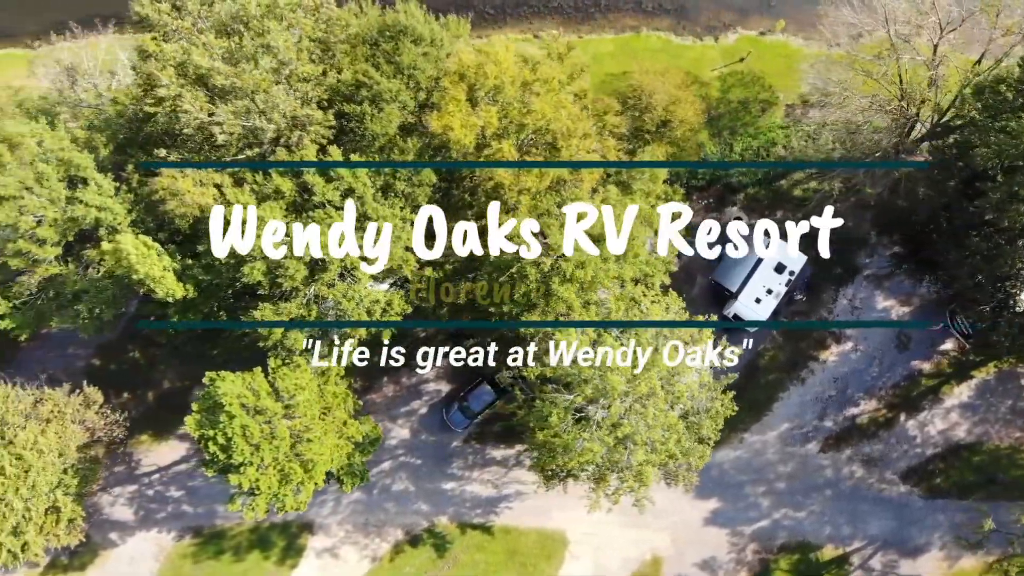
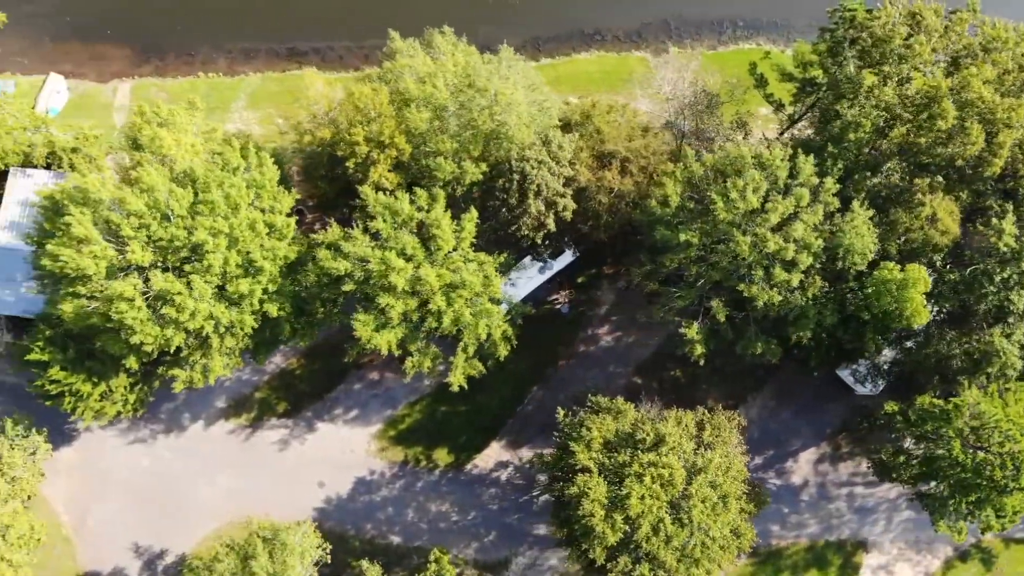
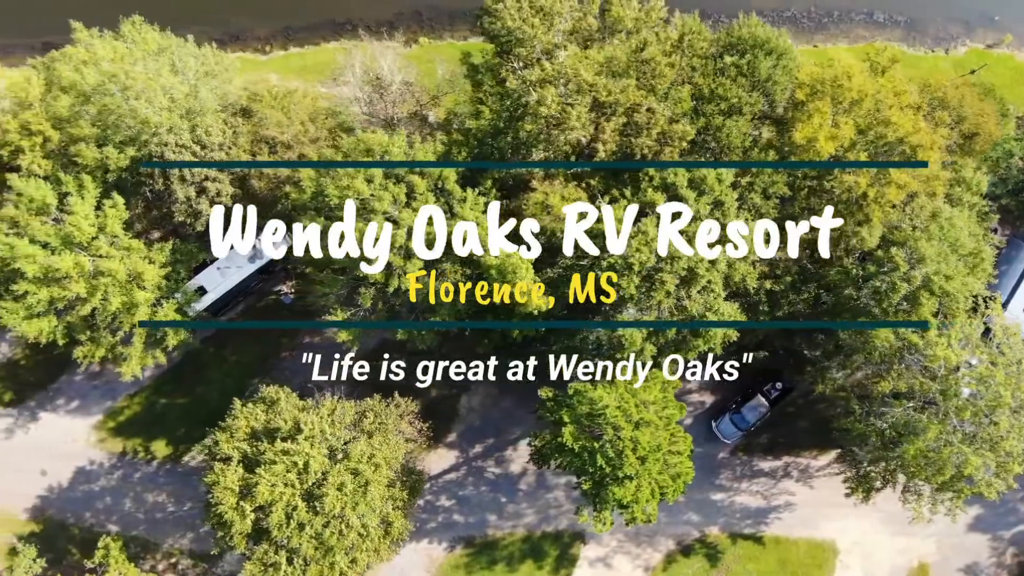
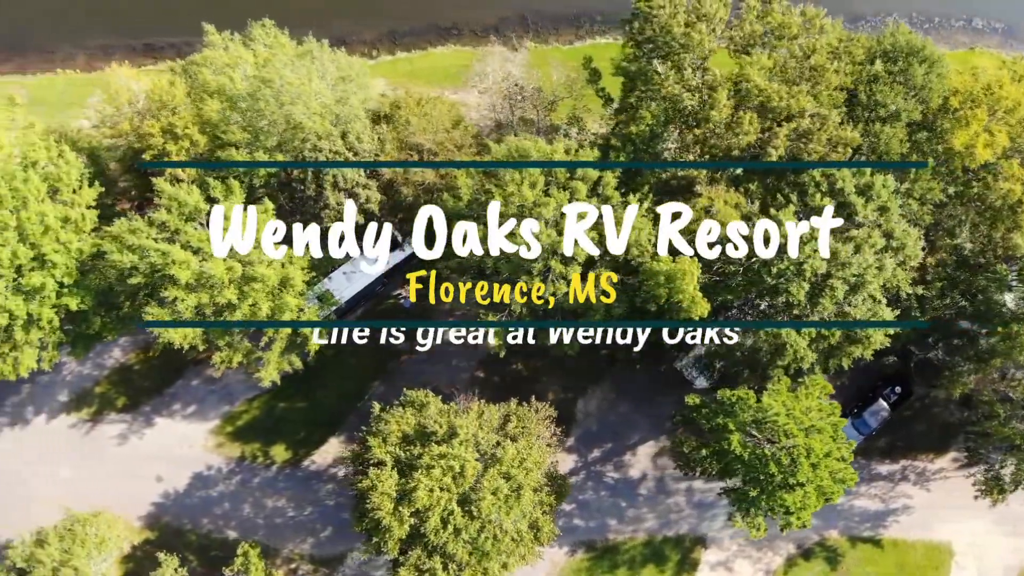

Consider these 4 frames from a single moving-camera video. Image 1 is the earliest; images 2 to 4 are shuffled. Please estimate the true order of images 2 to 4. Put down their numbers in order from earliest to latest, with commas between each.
3, 4, 2
